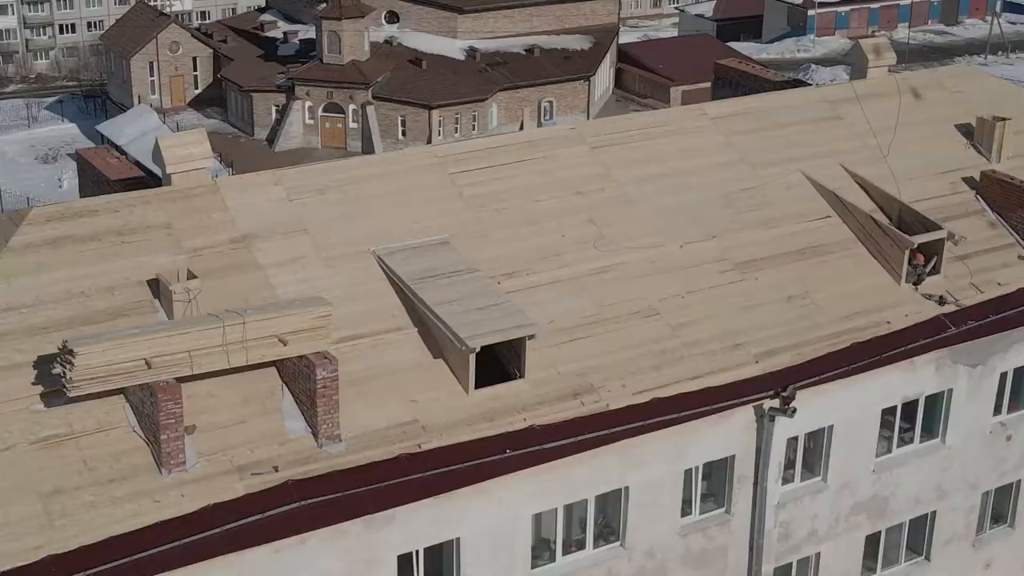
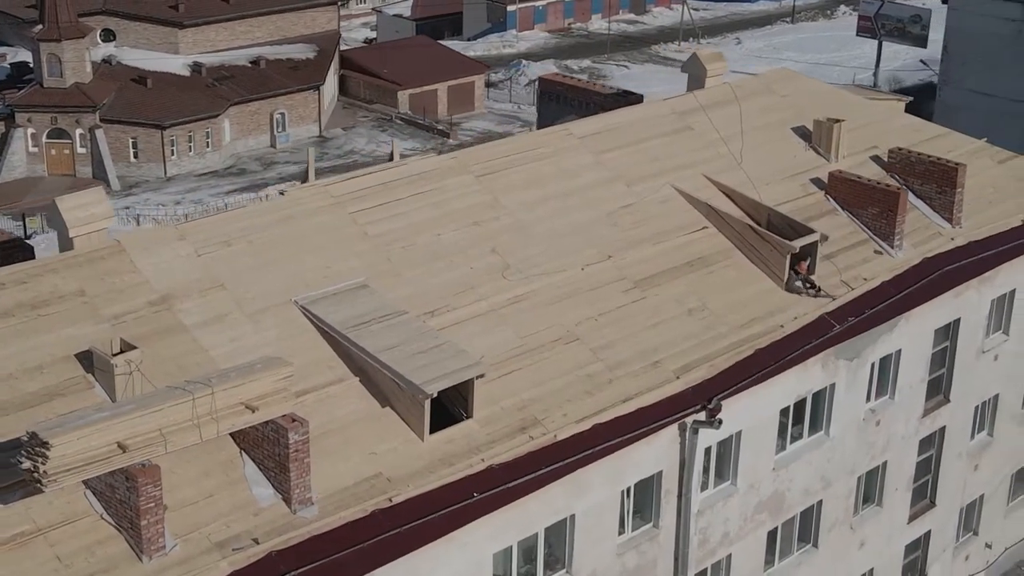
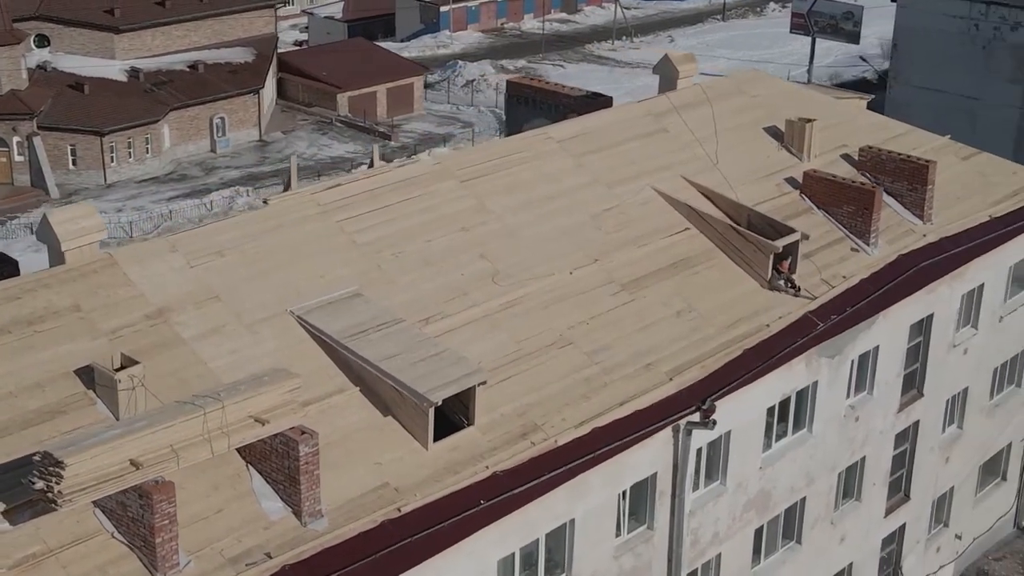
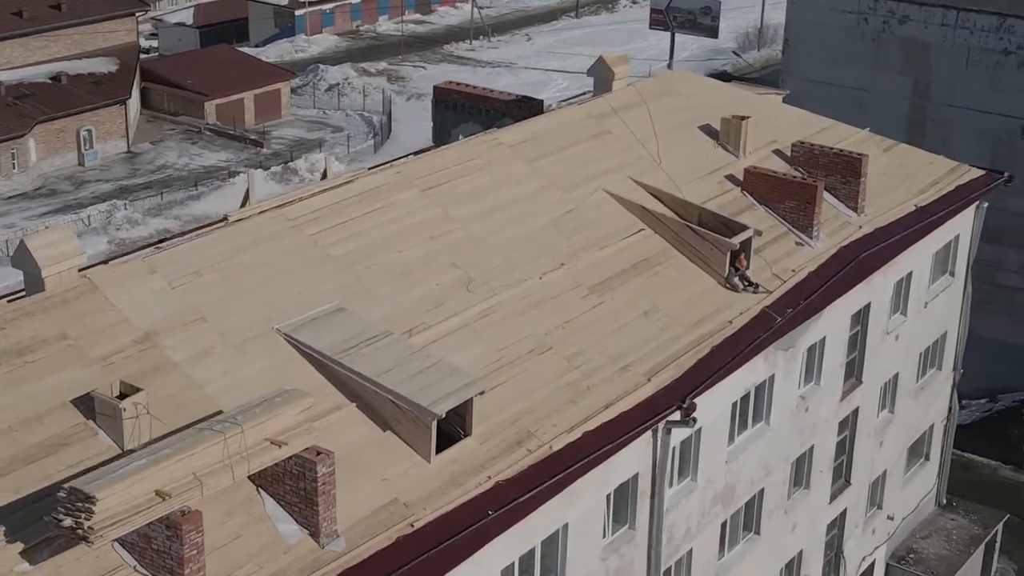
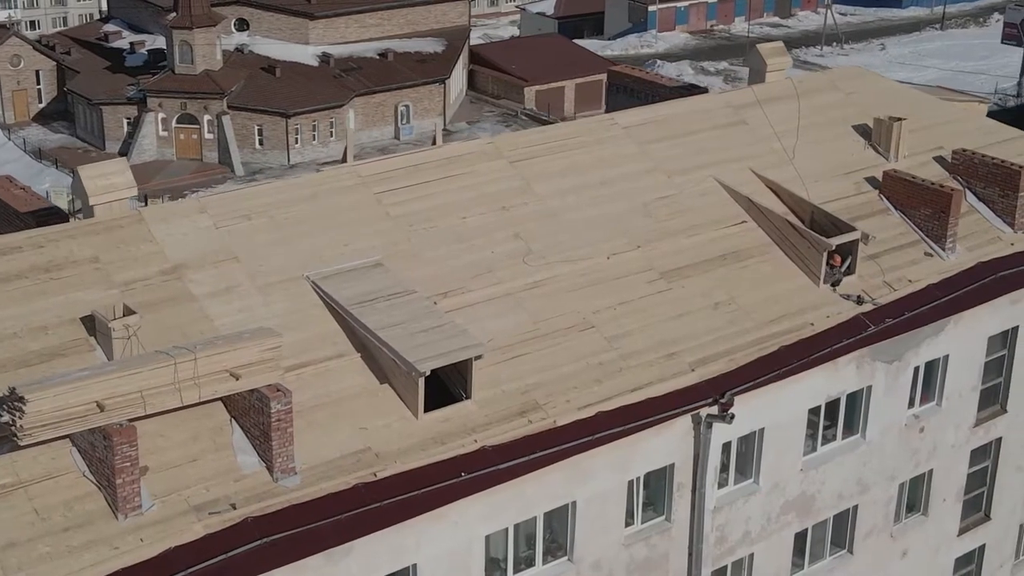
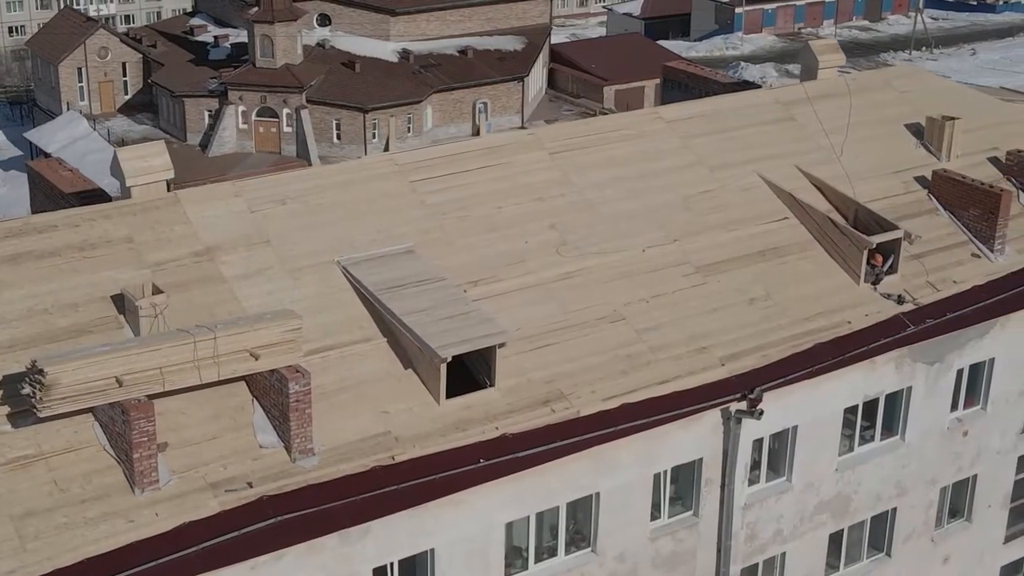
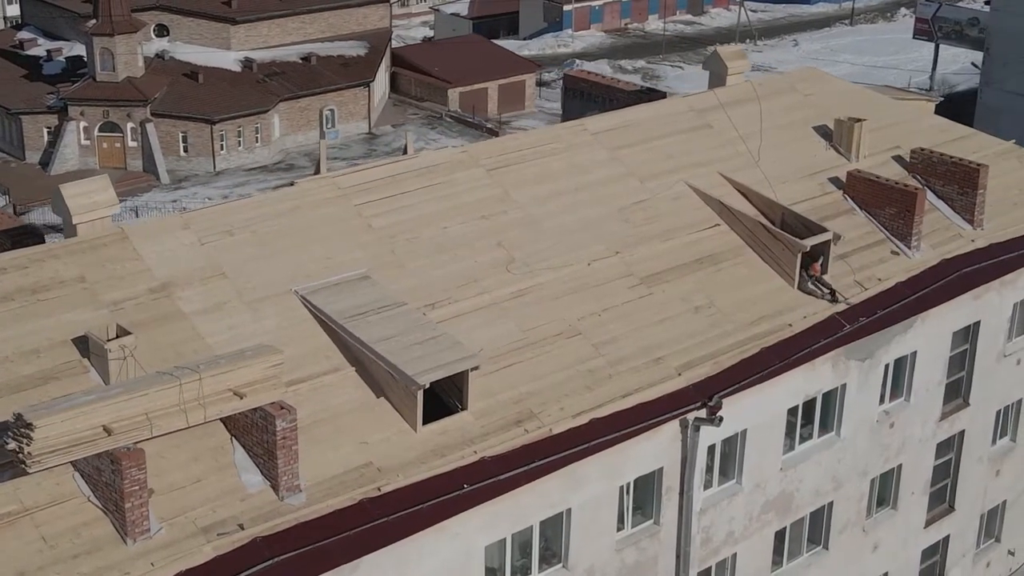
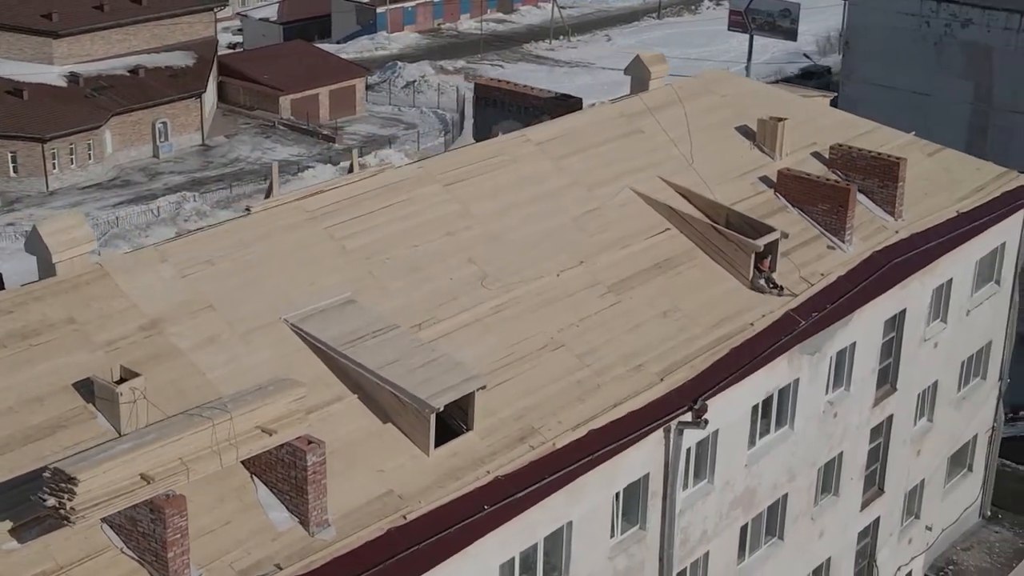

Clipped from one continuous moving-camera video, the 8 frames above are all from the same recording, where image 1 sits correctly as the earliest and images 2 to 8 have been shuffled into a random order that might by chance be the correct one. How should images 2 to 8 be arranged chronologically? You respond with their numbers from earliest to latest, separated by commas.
6, 5, 7, 2, 3, 8, 4
